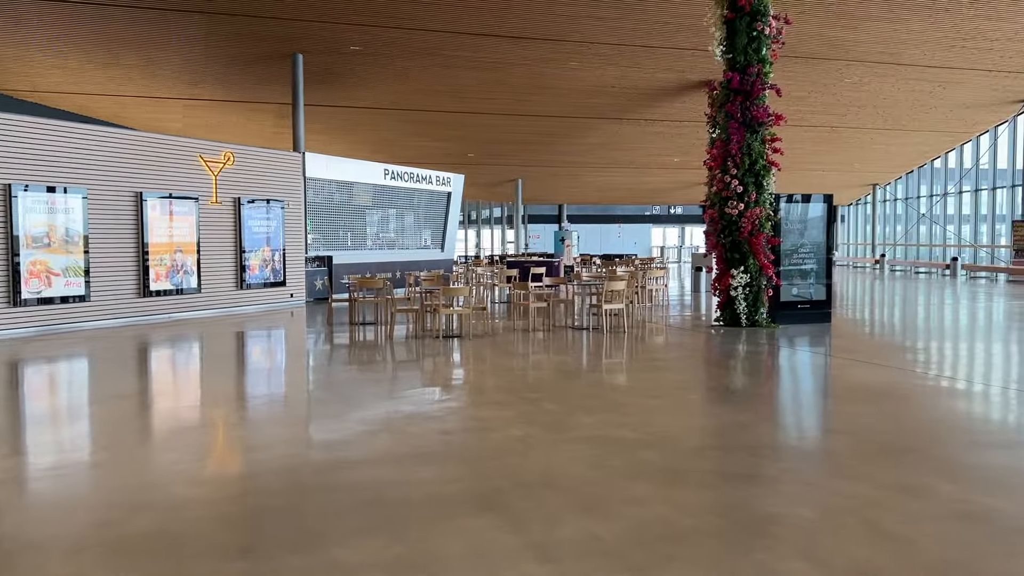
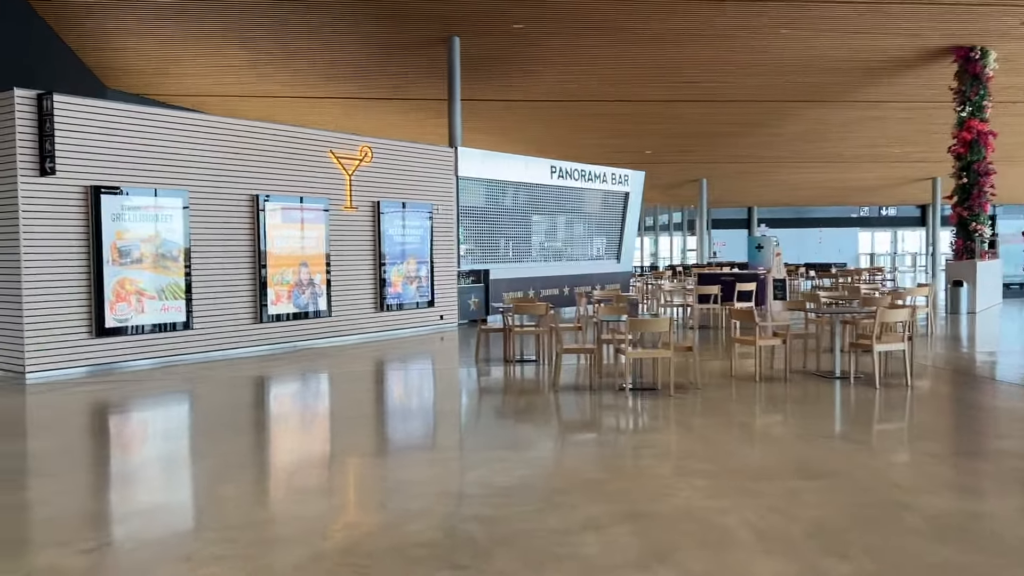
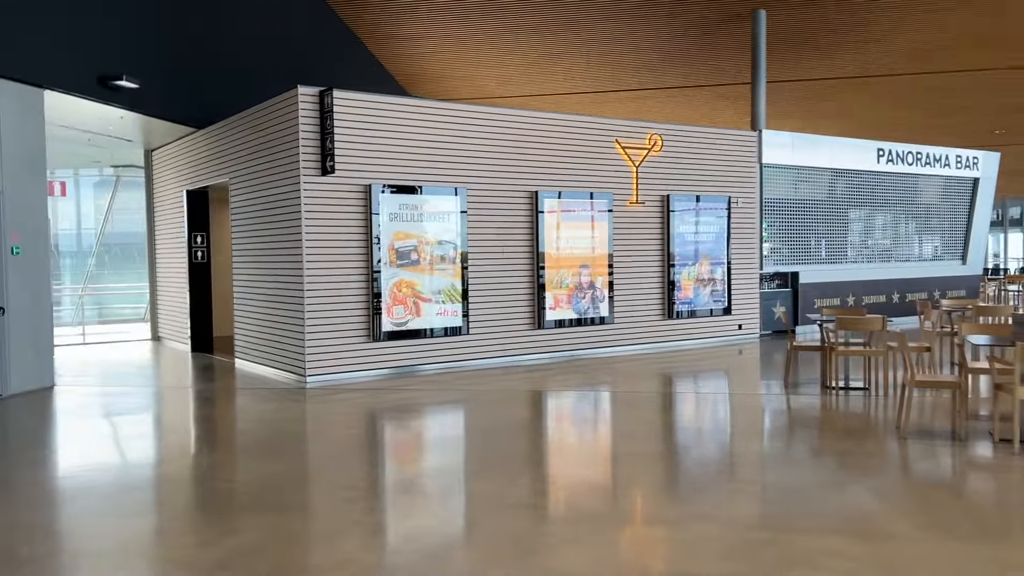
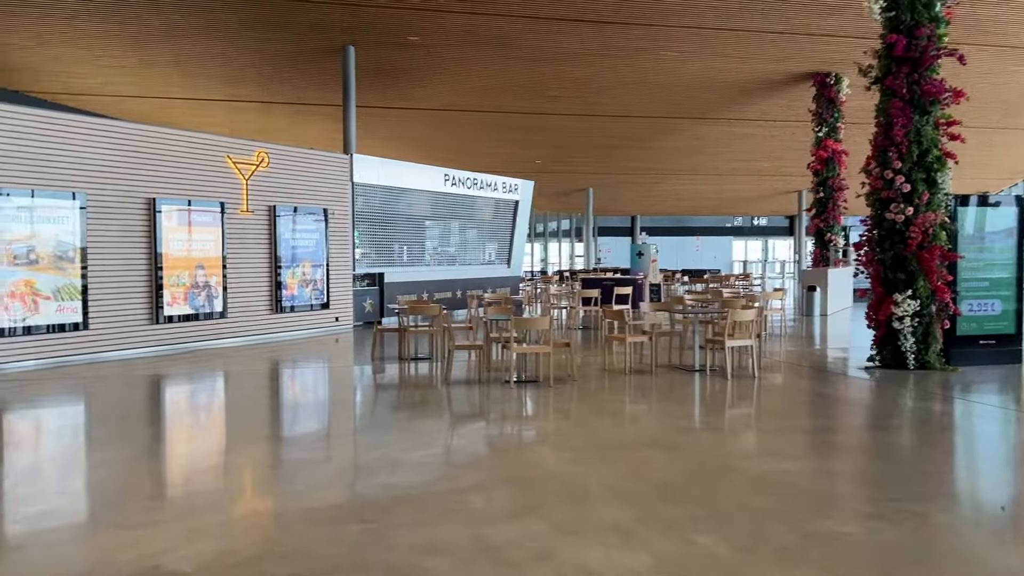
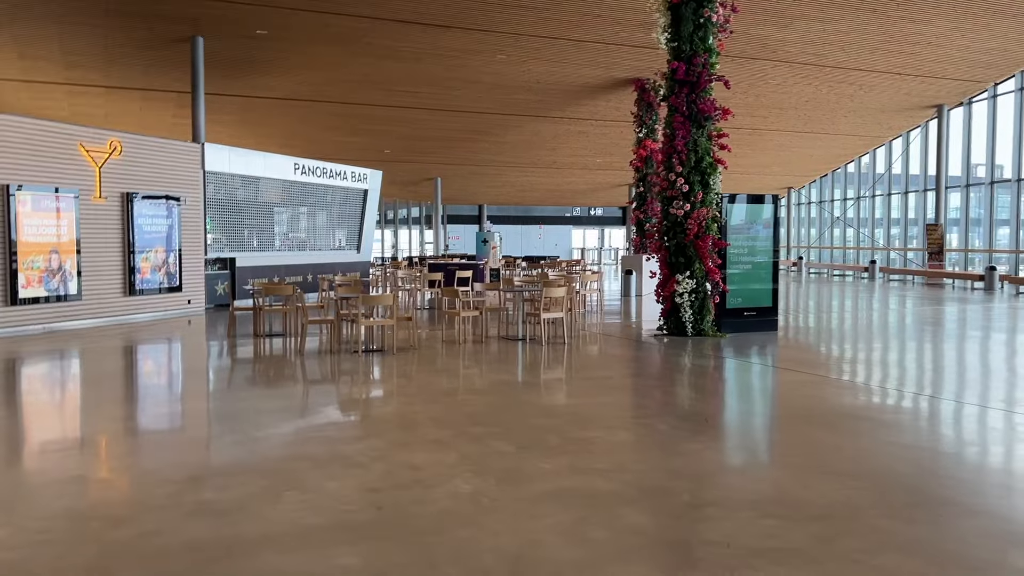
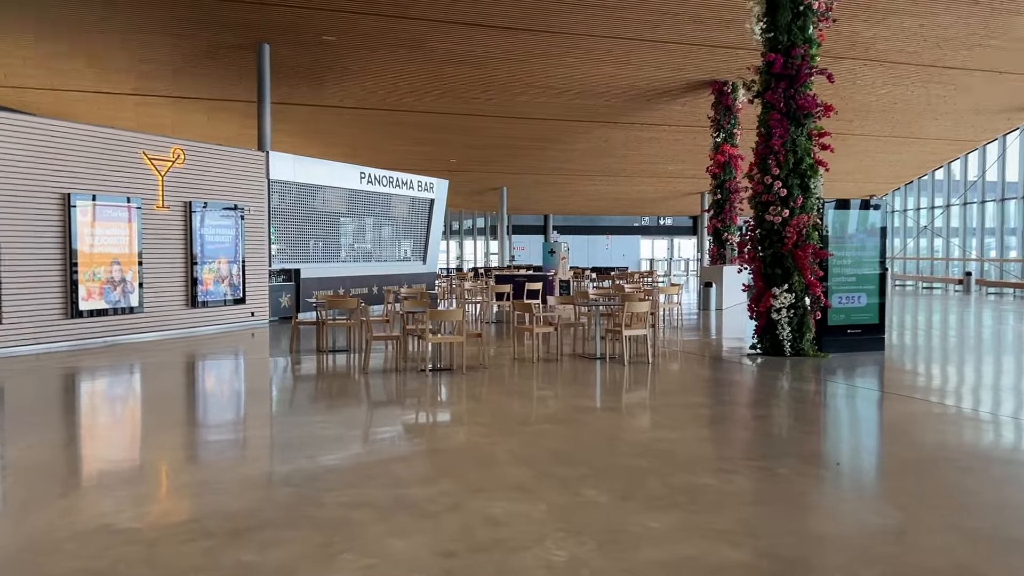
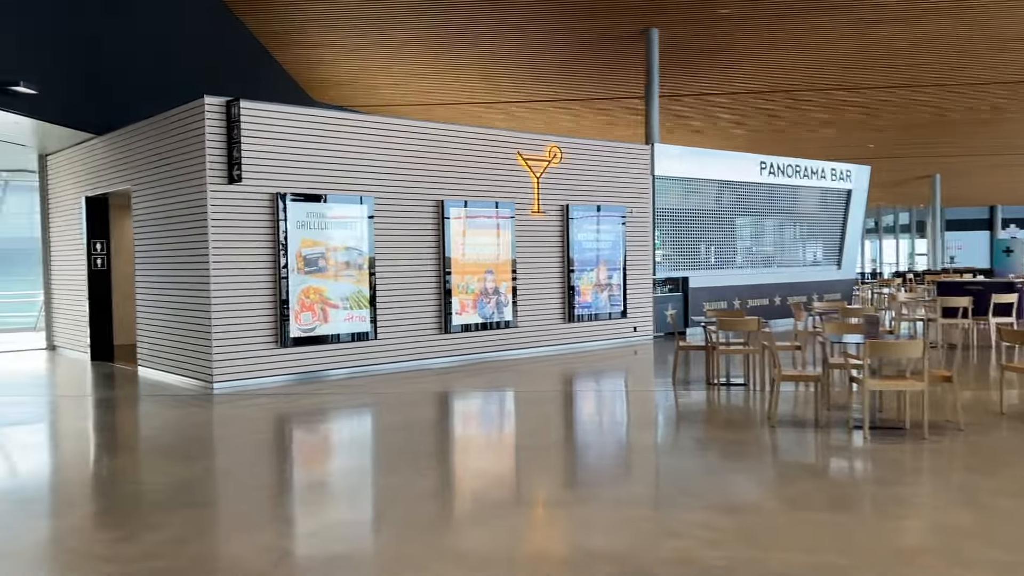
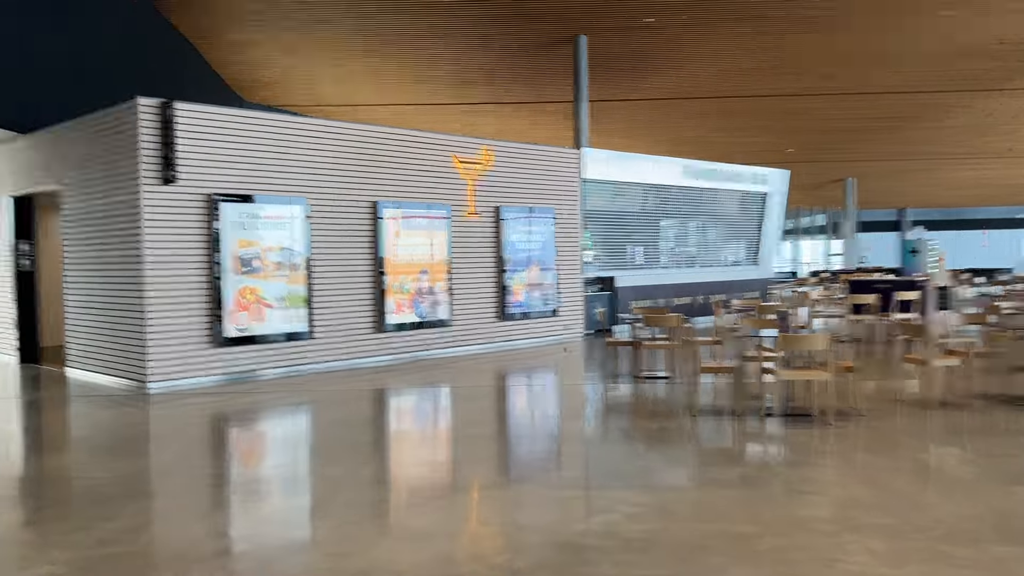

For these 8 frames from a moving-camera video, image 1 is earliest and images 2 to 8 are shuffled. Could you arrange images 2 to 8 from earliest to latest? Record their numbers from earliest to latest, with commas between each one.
5, 6, 4, 2, 8, 7, 3
